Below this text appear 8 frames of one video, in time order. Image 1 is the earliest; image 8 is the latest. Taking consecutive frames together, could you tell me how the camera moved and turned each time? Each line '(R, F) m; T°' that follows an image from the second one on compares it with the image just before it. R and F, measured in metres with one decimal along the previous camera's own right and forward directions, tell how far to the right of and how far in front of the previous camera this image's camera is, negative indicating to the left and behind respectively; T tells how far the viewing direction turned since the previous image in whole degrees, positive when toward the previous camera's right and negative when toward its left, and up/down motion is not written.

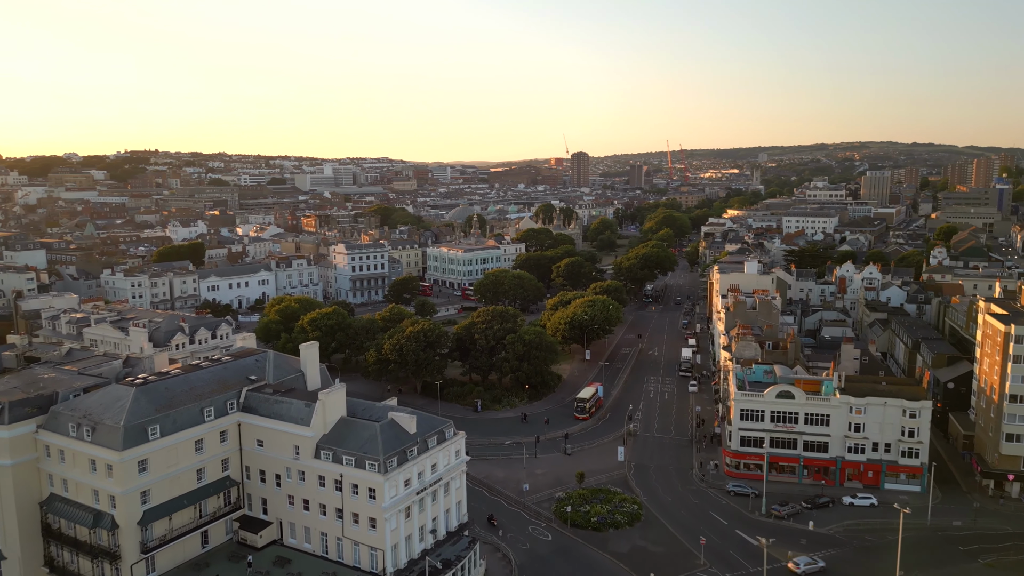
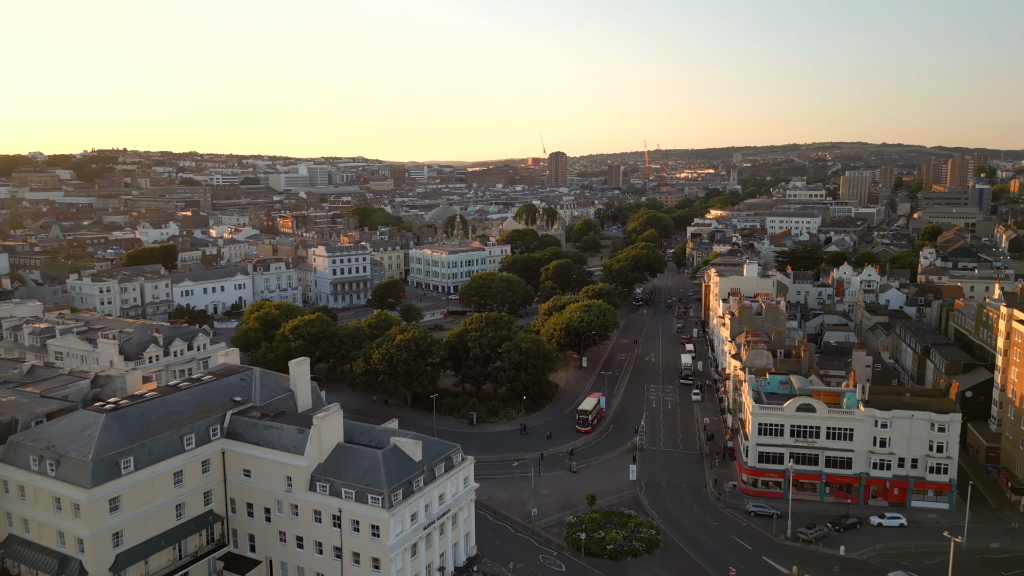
(-1.9, +3.7) m; +2°
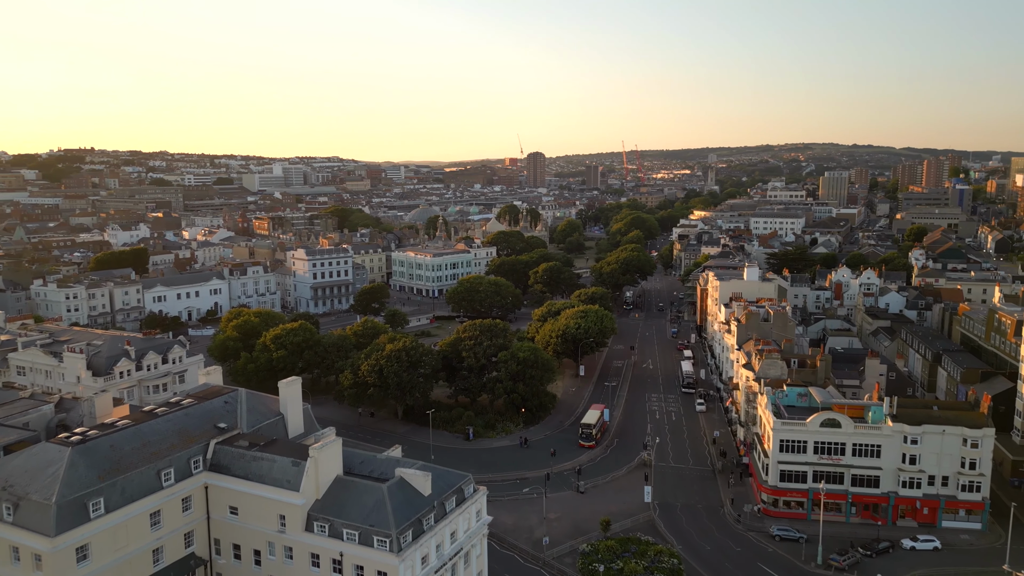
(-1.9, +3.7) m; +2°
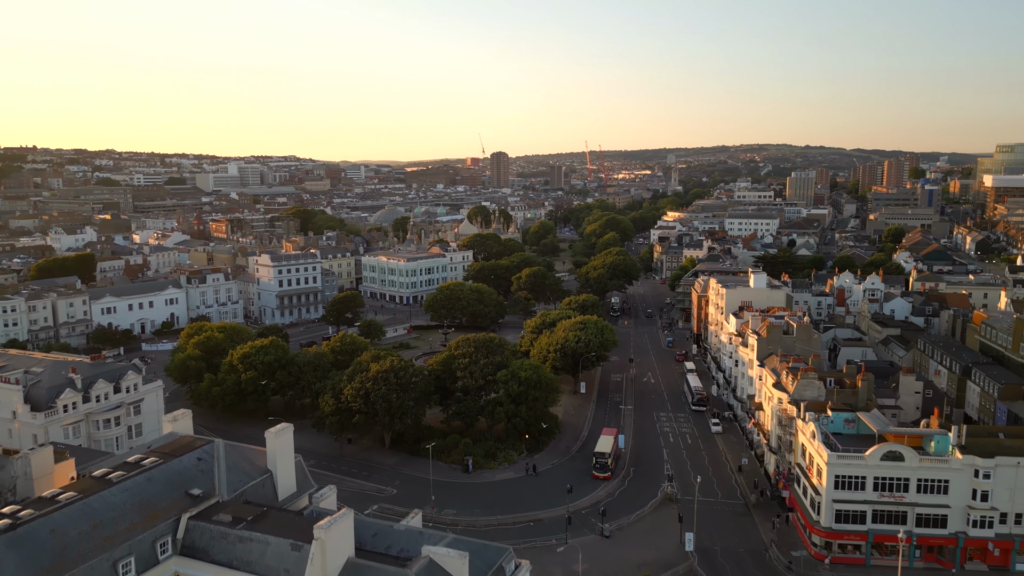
(-3.4, +6.7) m; +3°
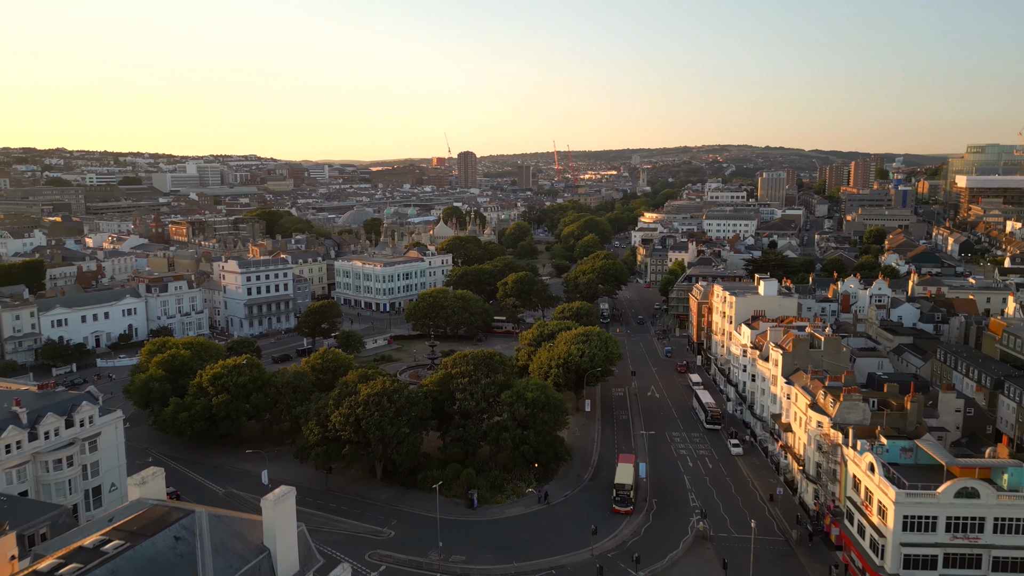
(-3.1, +5.9) m; +3°
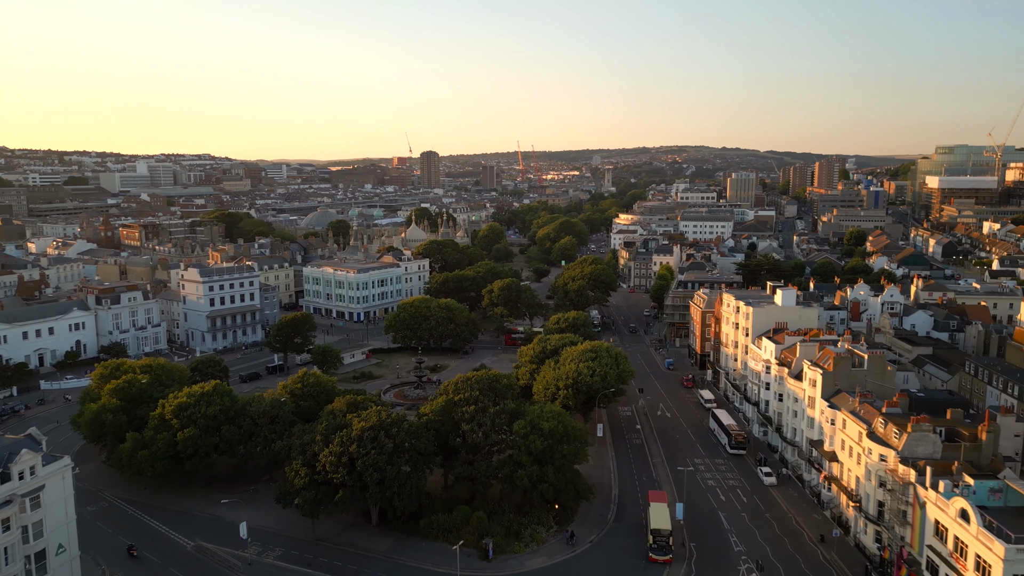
(-3.5, +6.7) m; +3°
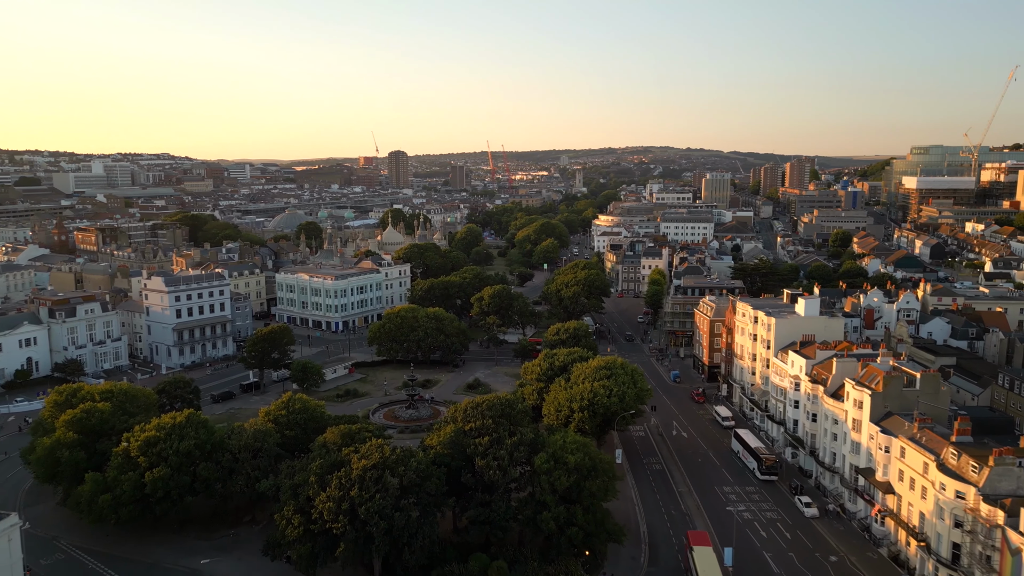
(-3.2, +5.8) m; +3°
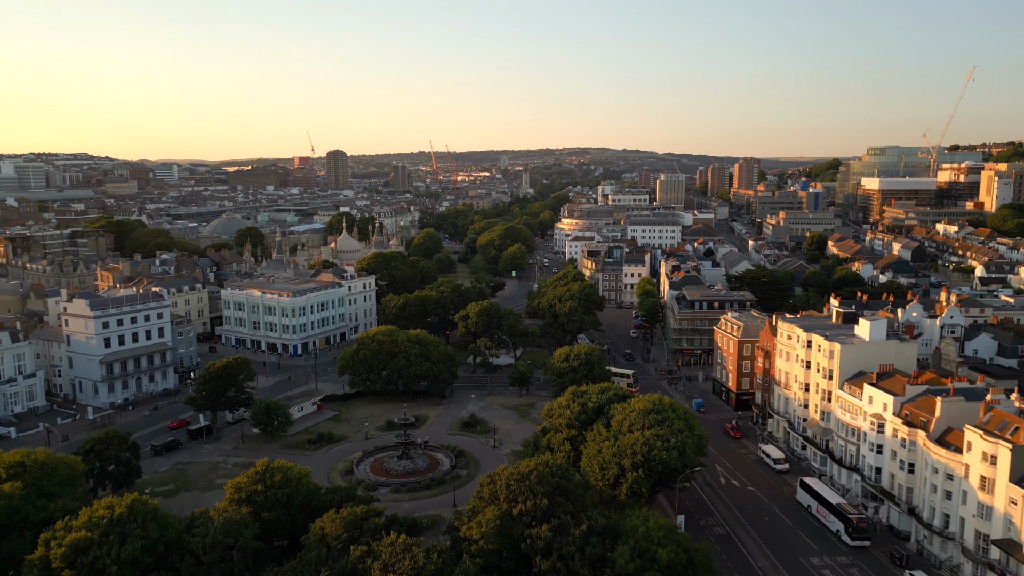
(-5.8, +11.2) m; +5°
